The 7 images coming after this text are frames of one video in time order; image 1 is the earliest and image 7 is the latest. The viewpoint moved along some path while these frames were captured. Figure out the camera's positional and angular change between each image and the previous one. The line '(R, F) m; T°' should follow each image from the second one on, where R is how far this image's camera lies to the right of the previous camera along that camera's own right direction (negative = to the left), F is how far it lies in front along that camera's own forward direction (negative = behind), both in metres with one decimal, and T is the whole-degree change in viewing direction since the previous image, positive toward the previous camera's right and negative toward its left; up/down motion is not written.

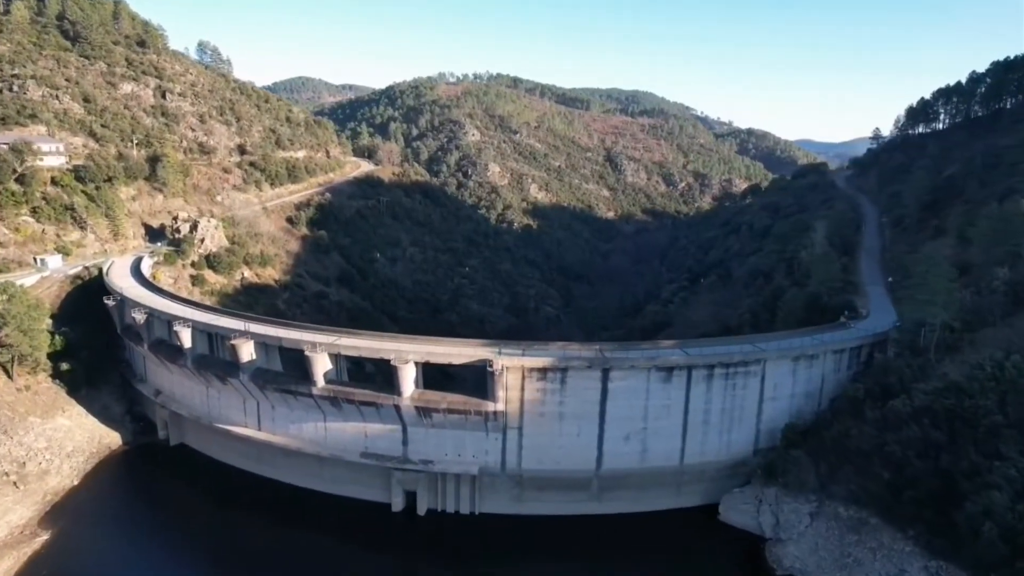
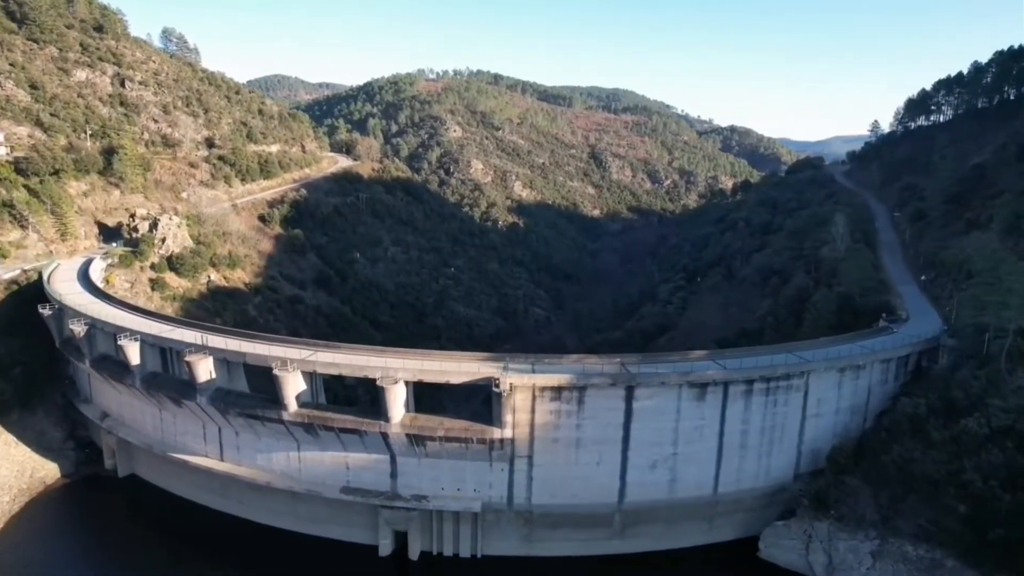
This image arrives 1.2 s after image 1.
(-0.7, +3.4) m; +2°
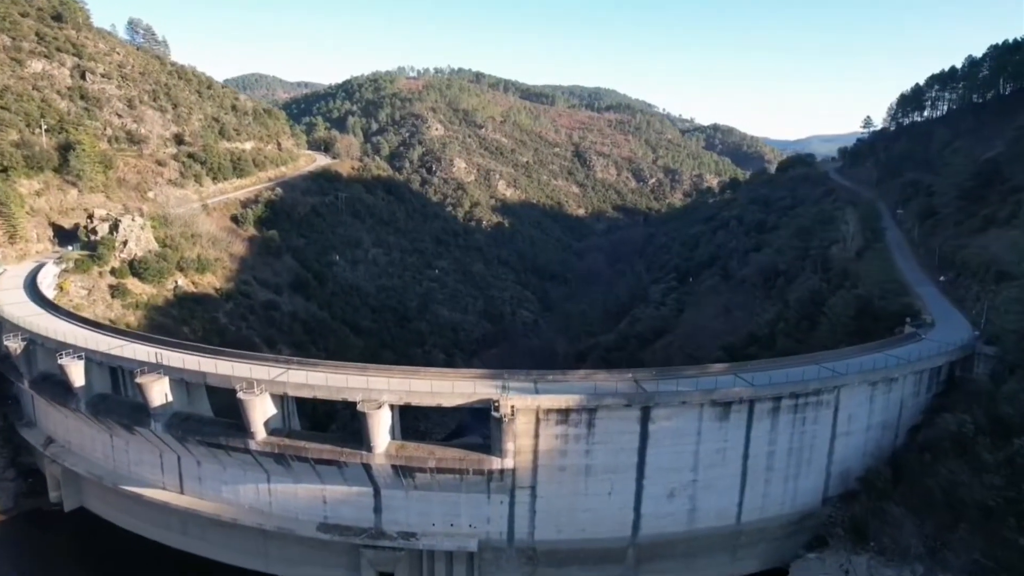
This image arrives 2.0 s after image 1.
(-0.4, +2.3) m; +1°
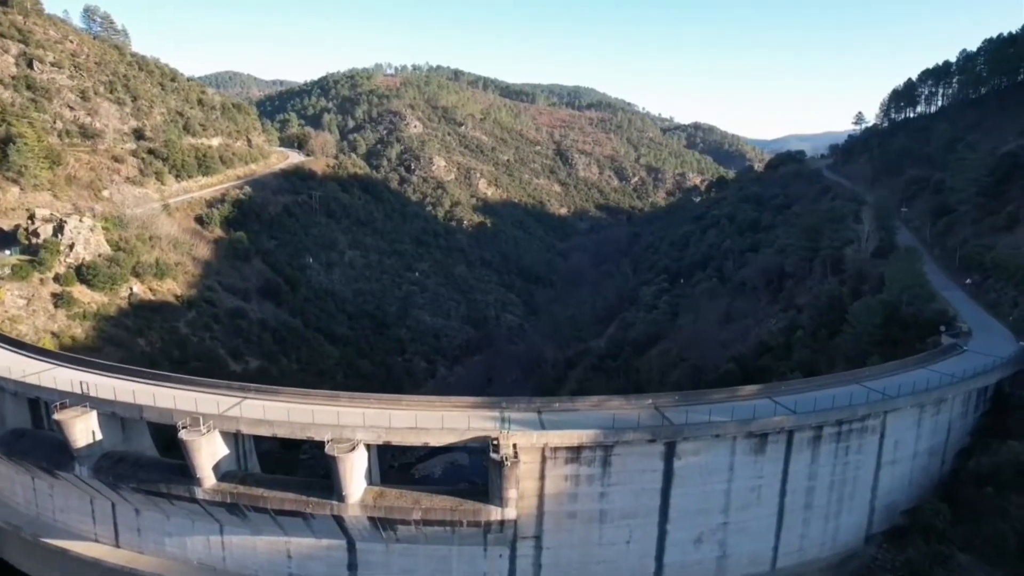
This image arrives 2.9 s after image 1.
(-0.4, +2.7) m; +2°
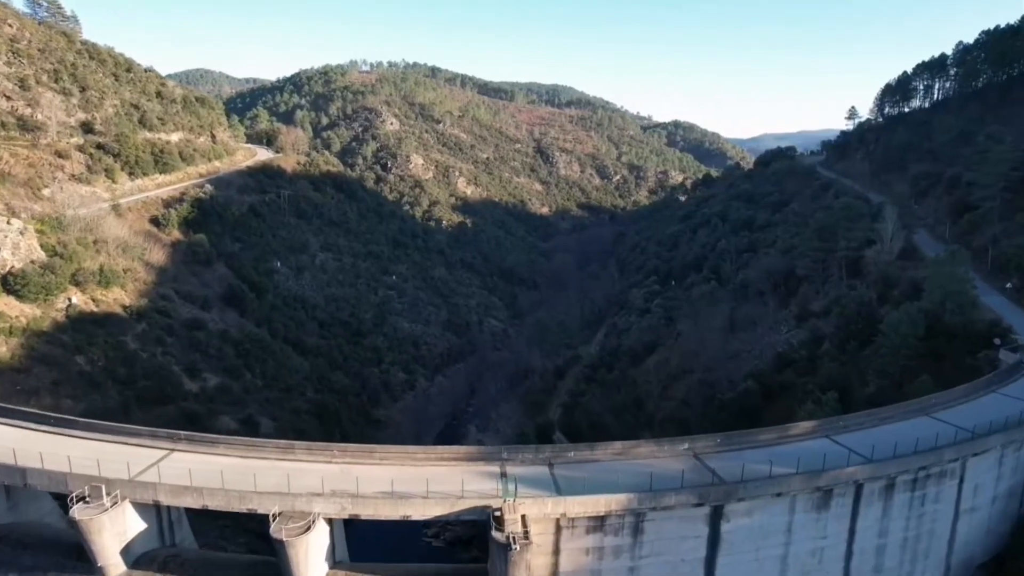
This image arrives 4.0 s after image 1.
(-0.4, +3.2) m; +2°
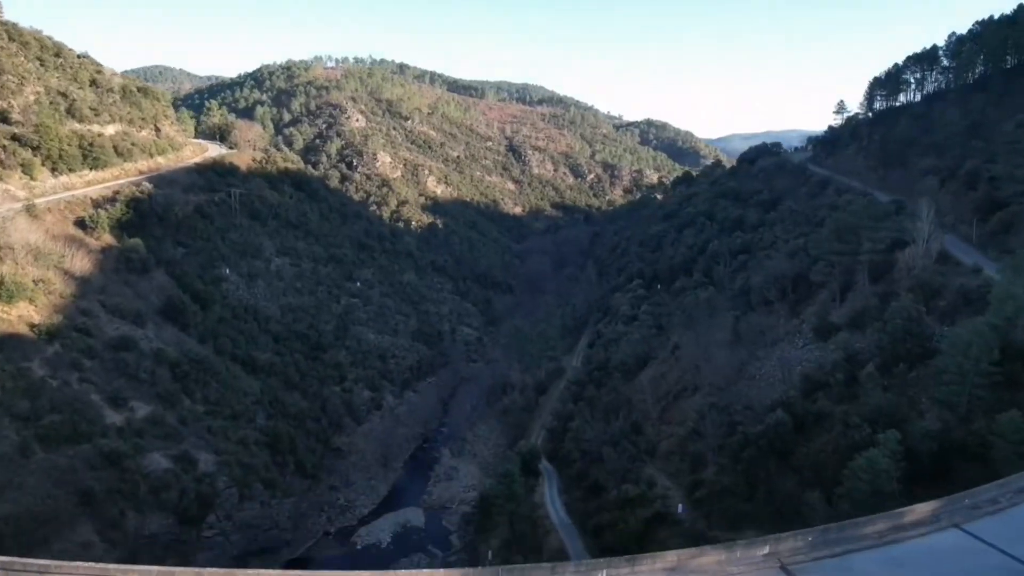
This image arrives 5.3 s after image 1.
(-0.3, +4.0) m; +2°
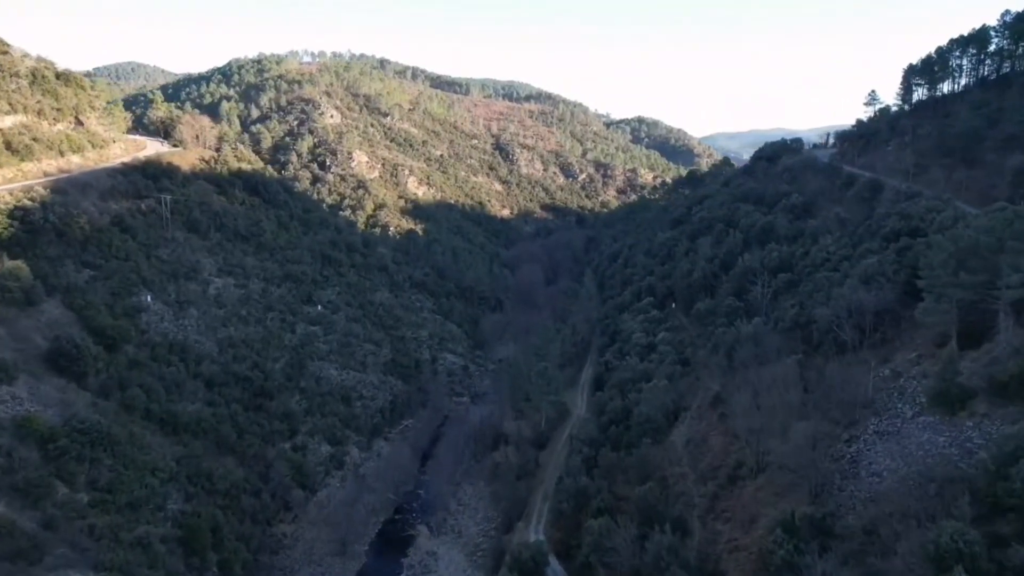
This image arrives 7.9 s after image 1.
(-0.3, +7.8) m; +1°
